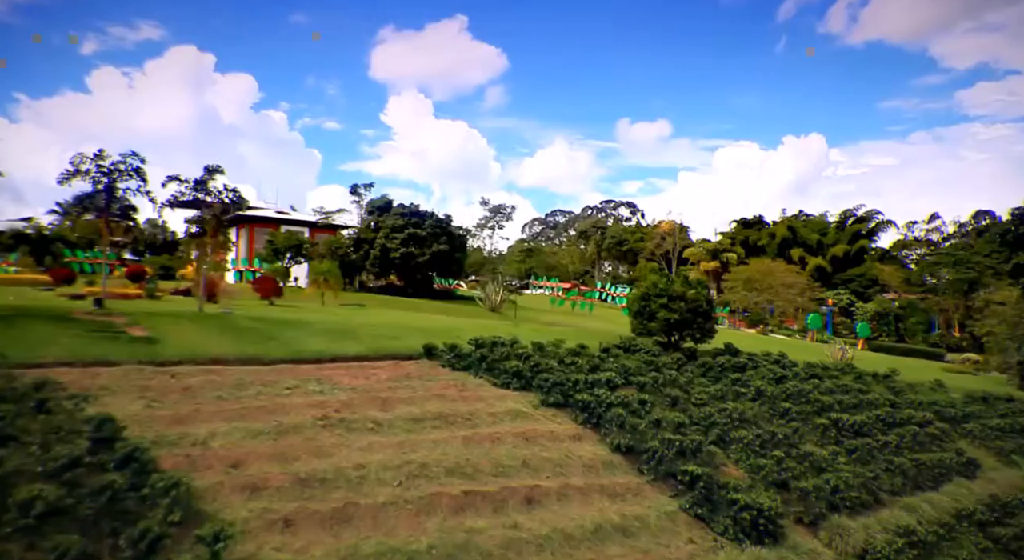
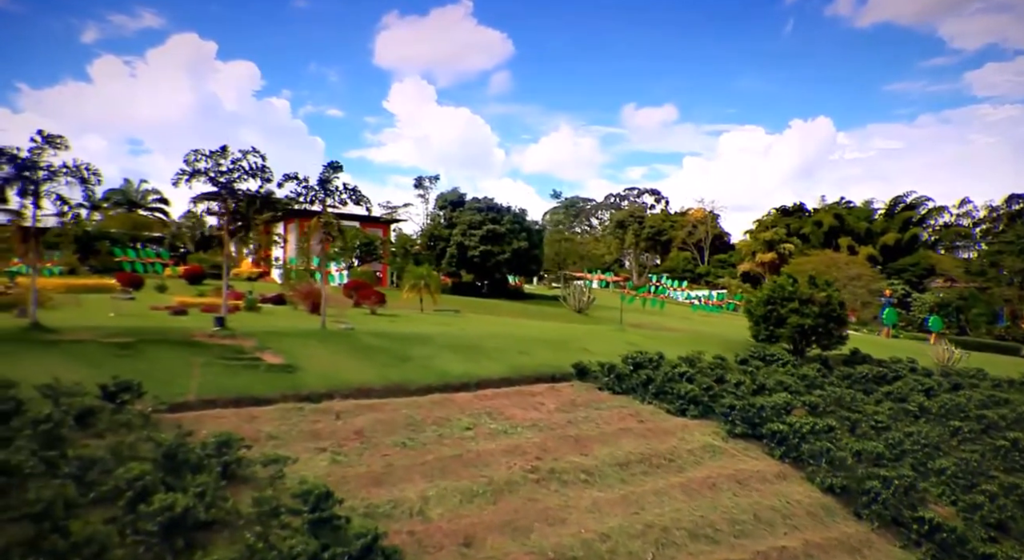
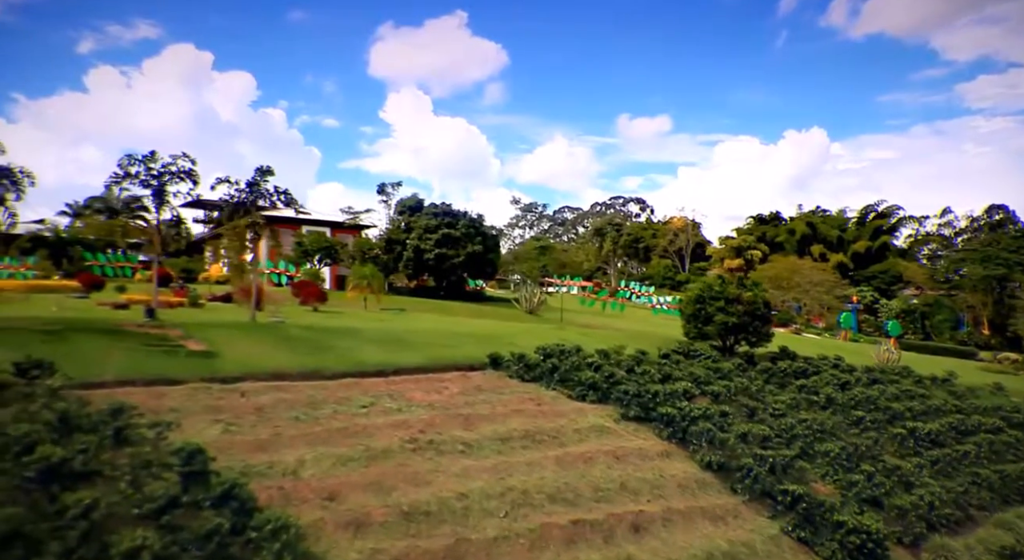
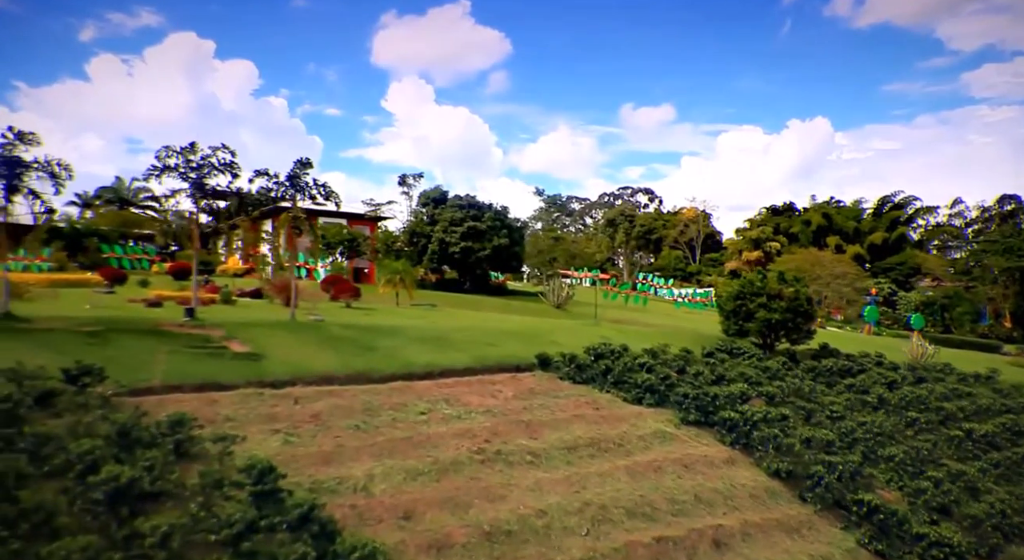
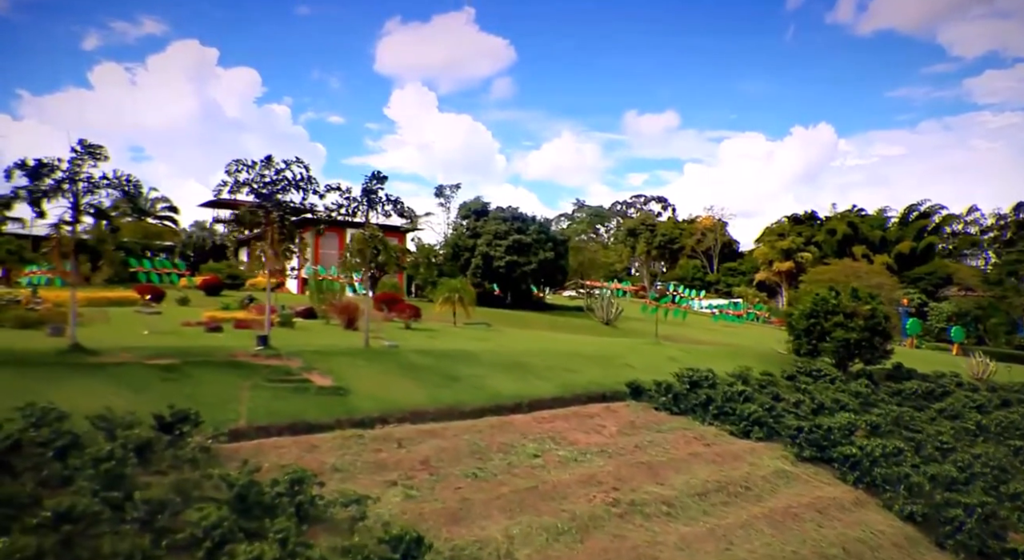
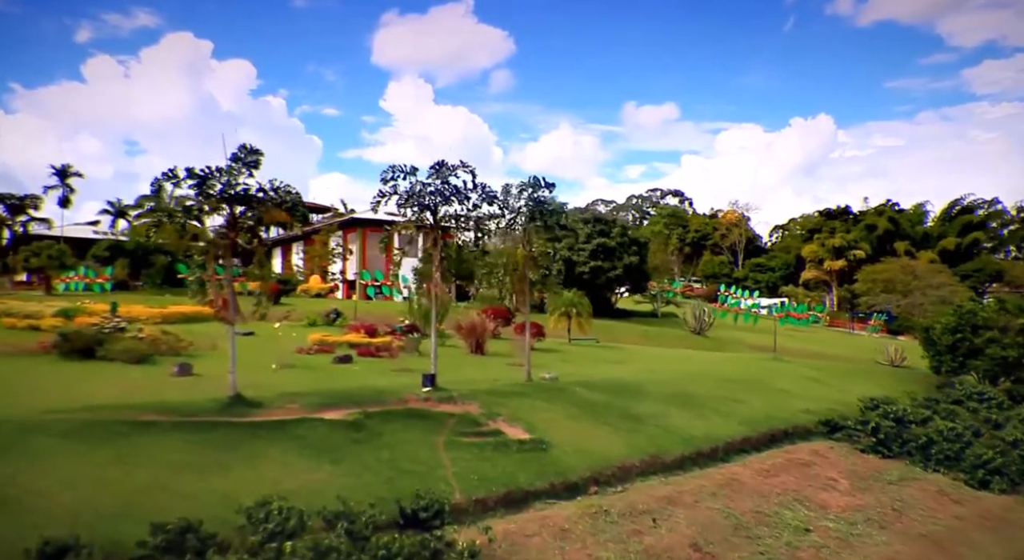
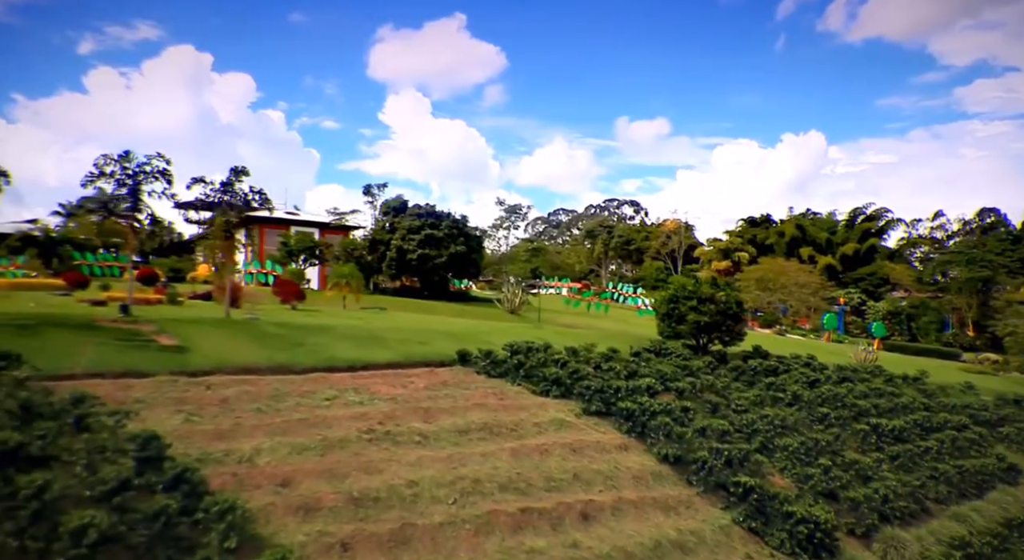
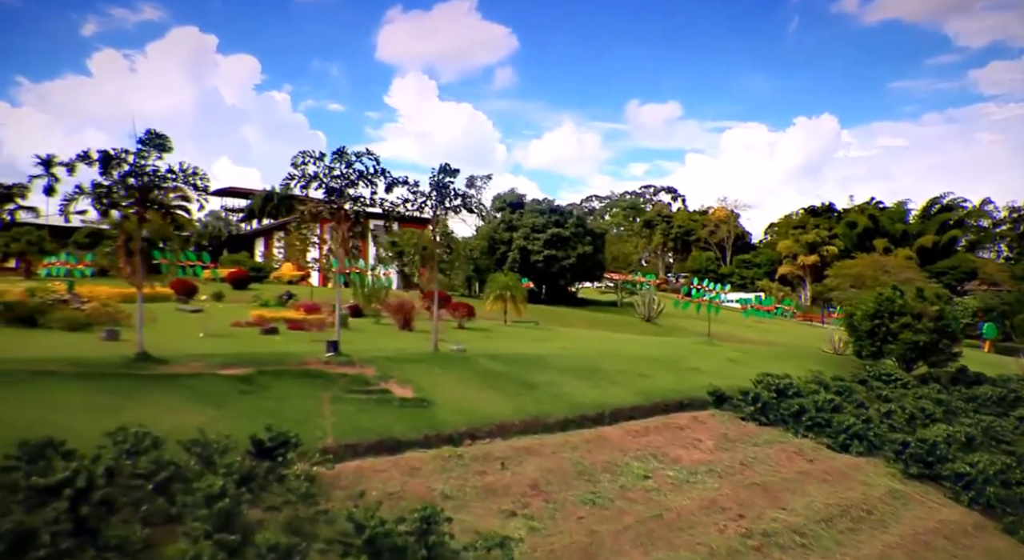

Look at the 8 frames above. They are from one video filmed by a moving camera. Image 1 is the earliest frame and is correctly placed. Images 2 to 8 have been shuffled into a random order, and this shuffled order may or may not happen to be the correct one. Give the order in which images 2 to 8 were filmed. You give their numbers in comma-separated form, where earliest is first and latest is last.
7, 3, 4, 2, 5, 8, 6
